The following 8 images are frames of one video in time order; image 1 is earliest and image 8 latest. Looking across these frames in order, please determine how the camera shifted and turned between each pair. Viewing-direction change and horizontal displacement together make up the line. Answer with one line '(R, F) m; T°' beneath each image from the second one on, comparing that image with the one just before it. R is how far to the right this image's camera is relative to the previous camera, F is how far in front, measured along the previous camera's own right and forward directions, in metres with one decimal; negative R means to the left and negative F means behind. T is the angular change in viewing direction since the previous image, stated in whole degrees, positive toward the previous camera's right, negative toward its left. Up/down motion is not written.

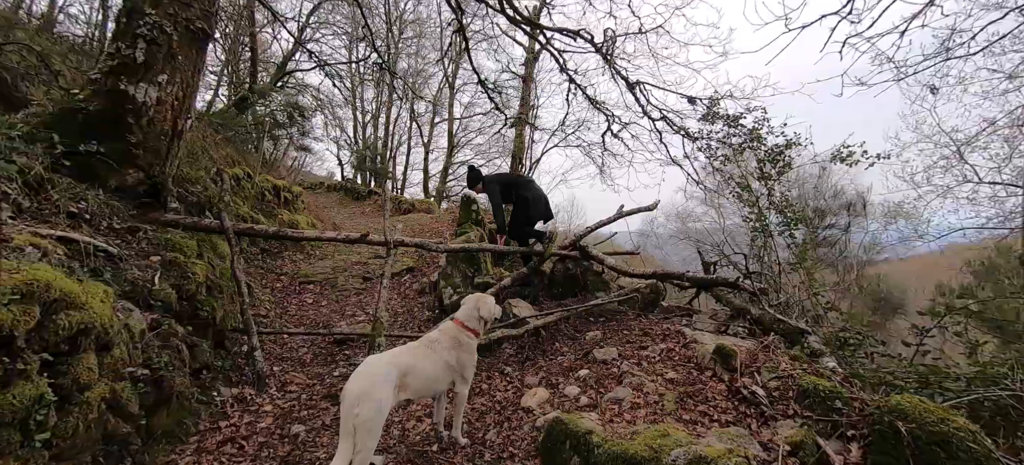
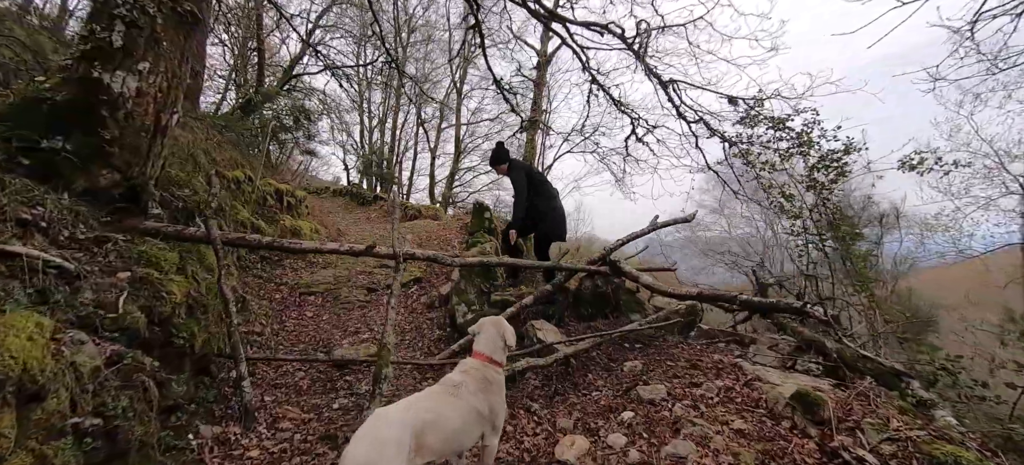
(-0.2, +0.6) m; -1°
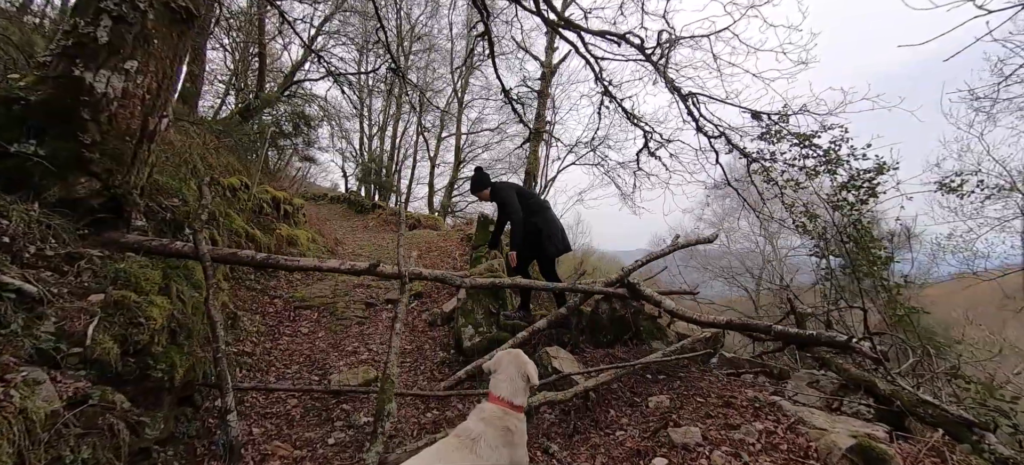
(-0.2, +0.3) m; 0°
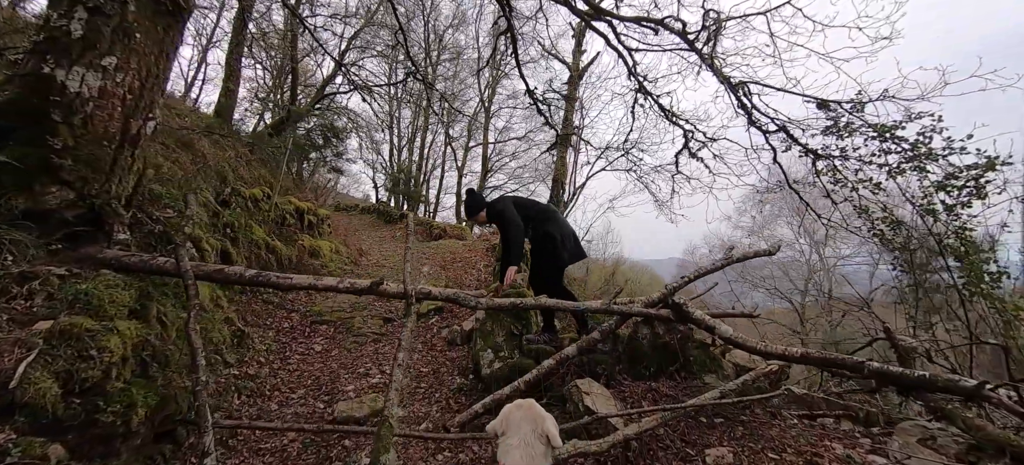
(0.0, +0.6) m; -4°
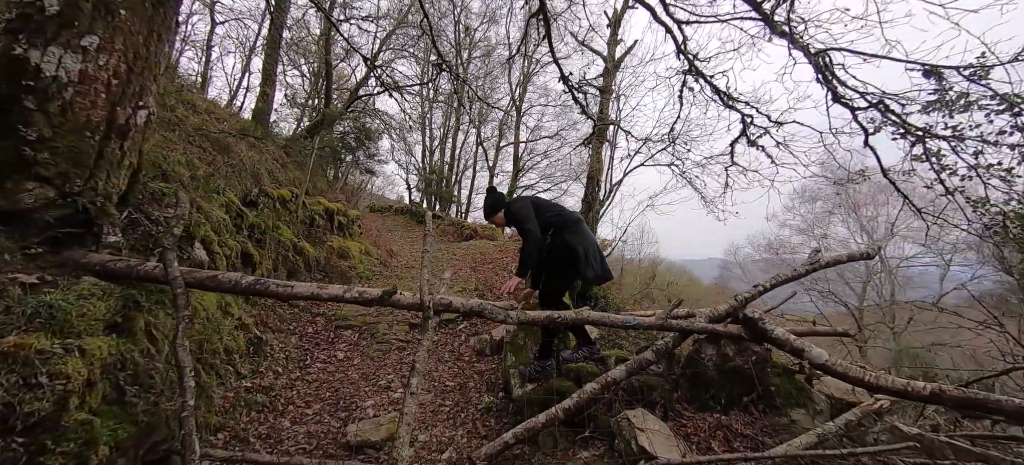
(0.0, +0.6) m; -5°
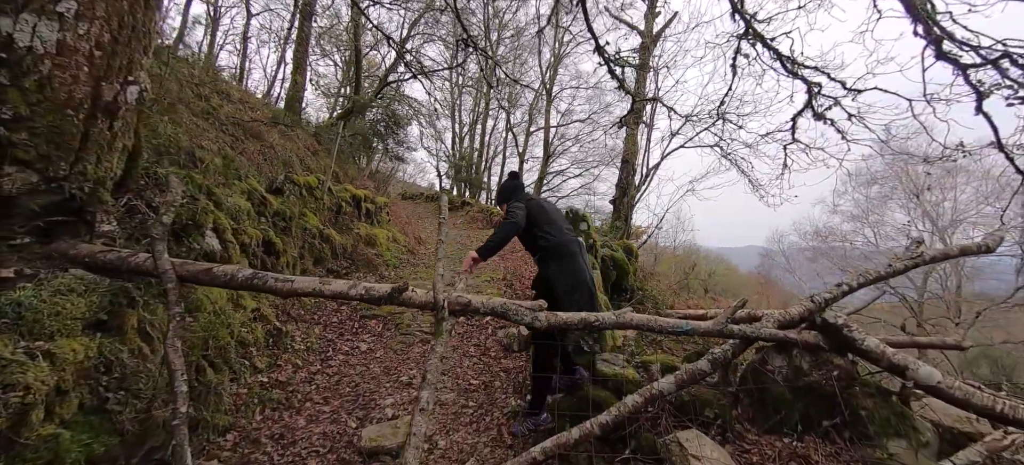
(0.0, +0.5) m; -4°
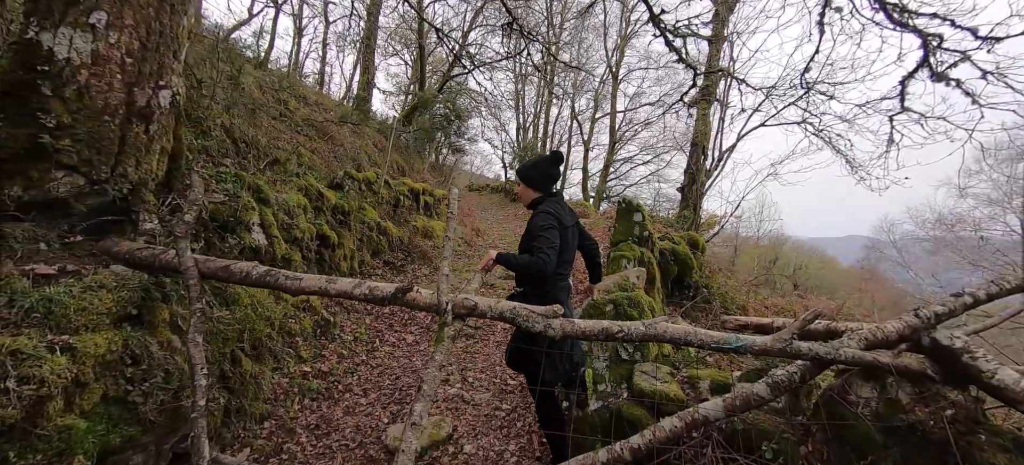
(+0.3, +0.3) m; -10°
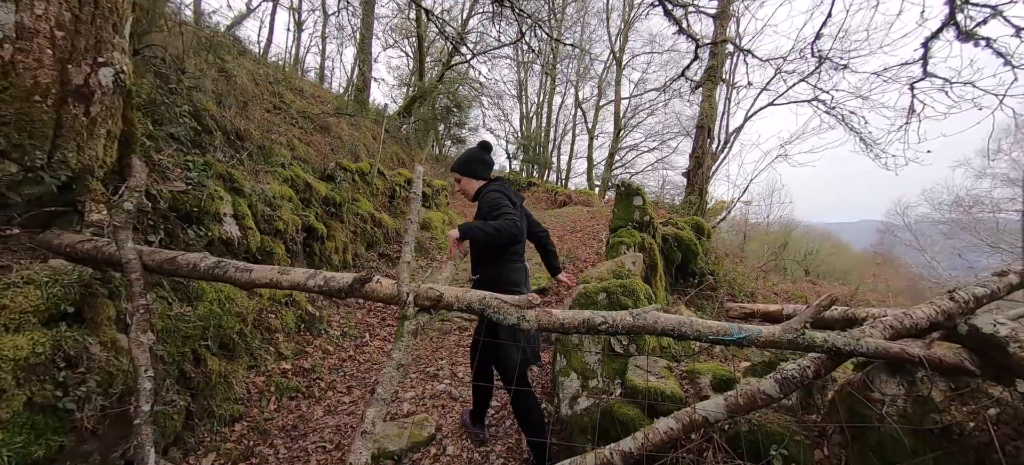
(+0.2, +0.3) m; -1°
